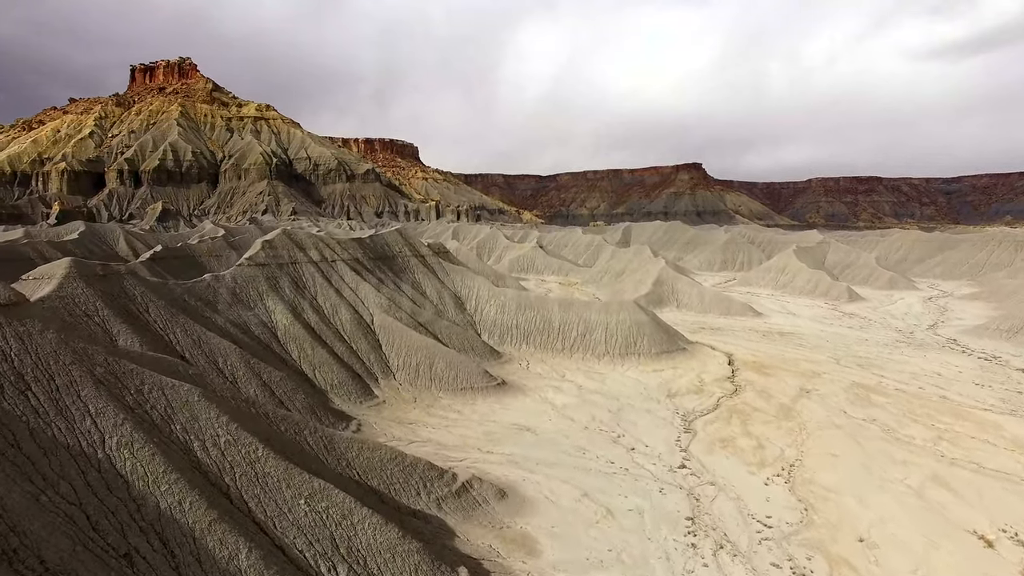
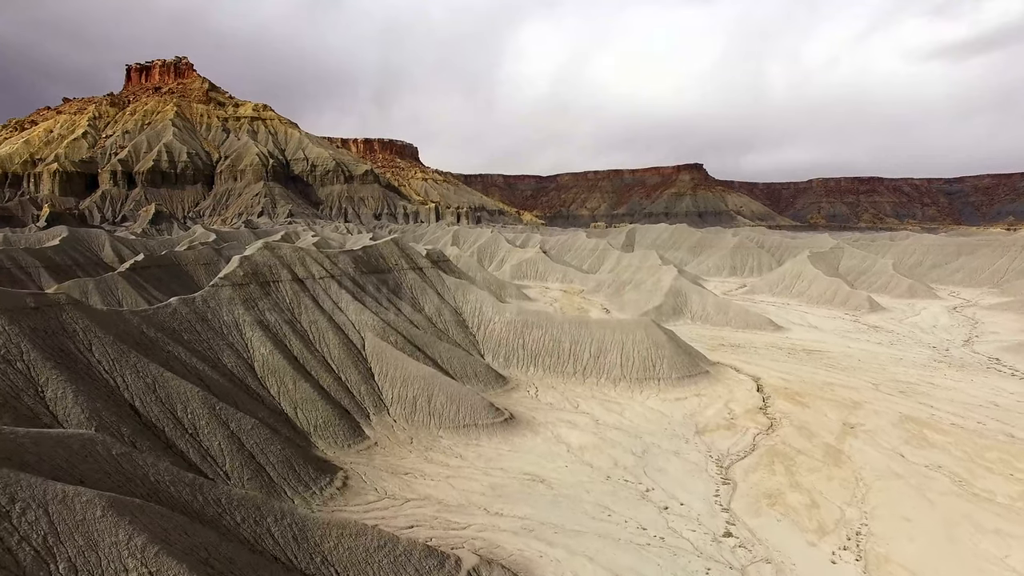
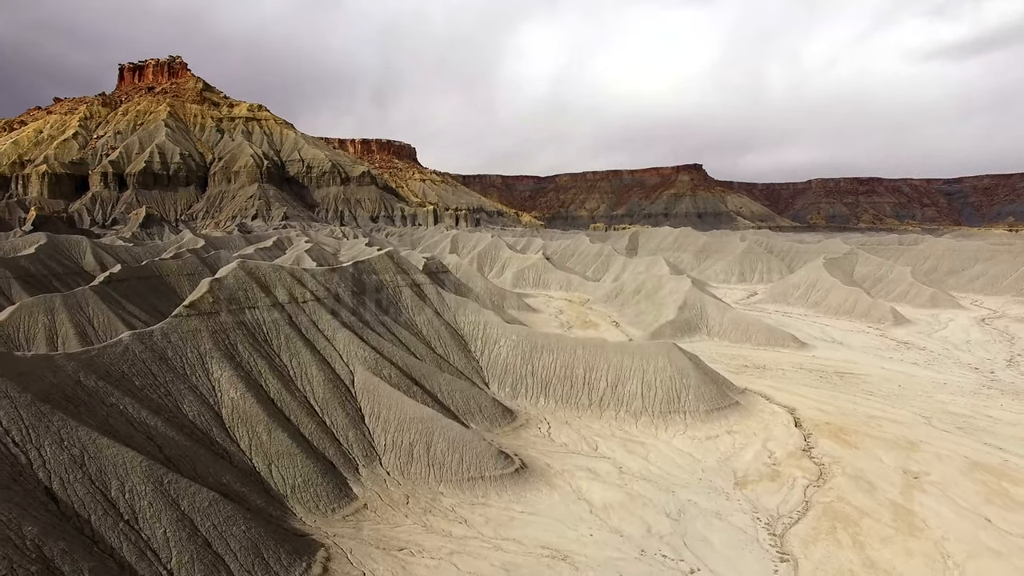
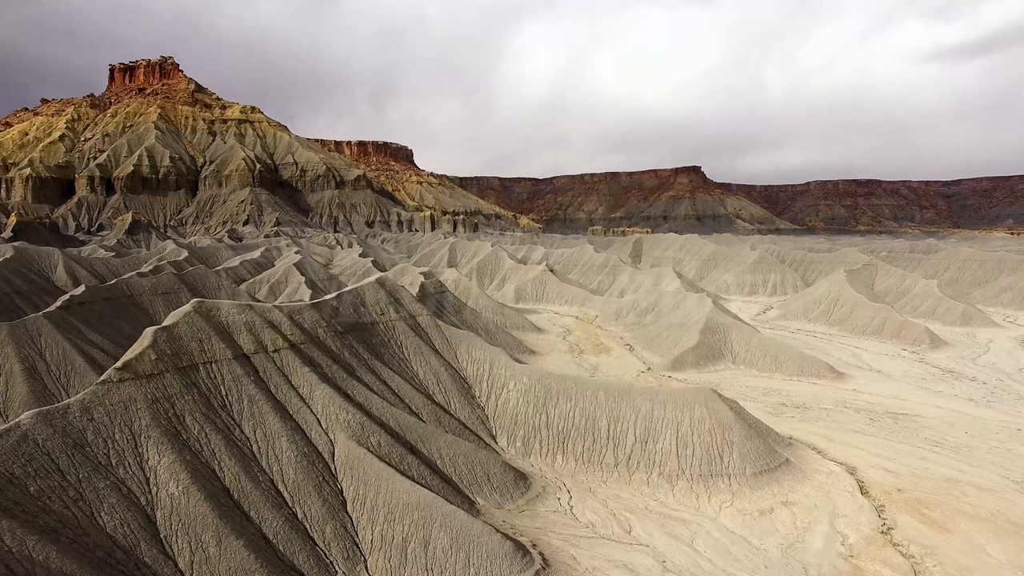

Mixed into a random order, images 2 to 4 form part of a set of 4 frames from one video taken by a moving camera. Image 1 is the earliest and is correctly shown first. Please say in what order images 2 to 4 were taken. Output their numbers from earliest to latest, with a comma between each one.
2, 3, 4
